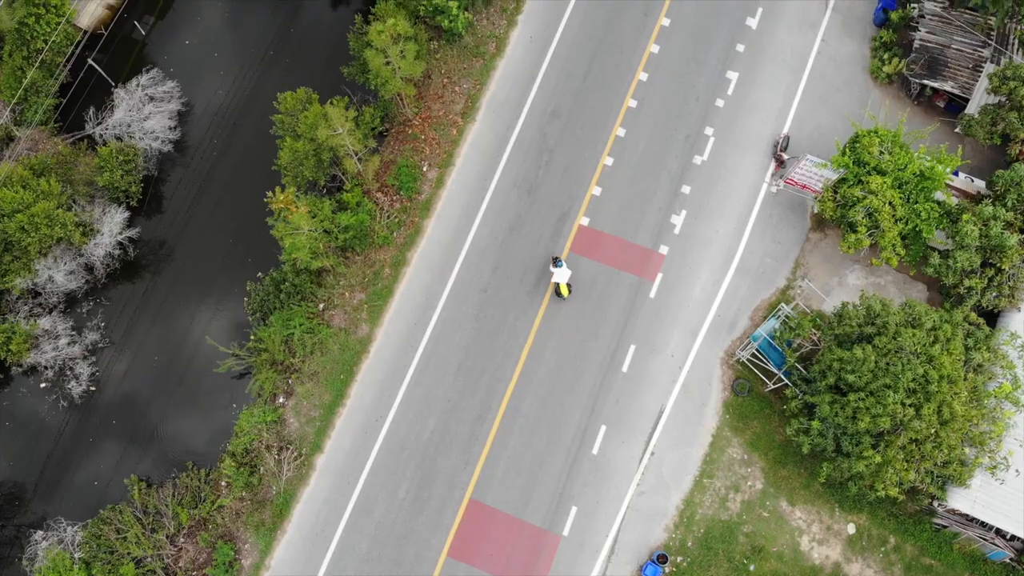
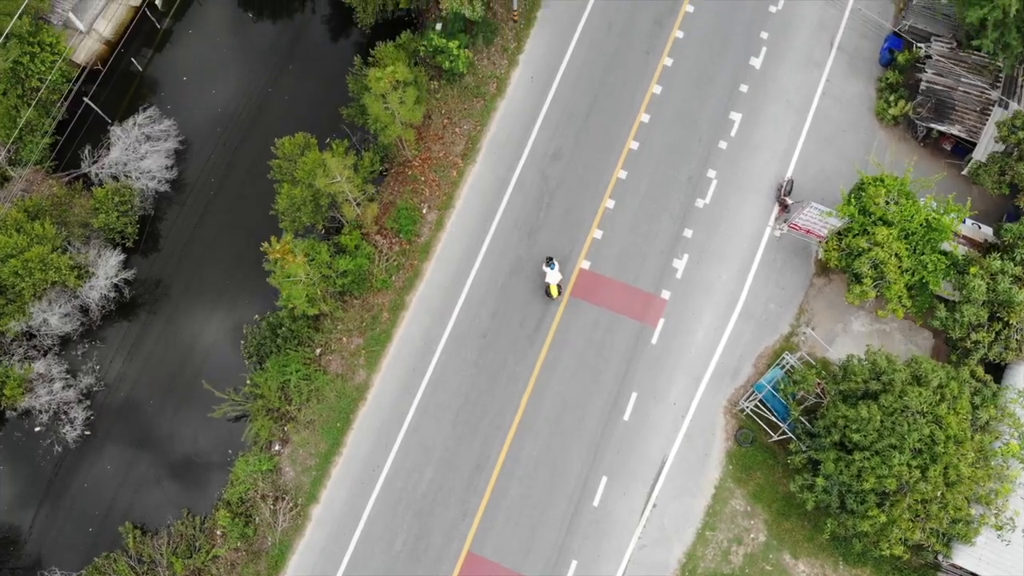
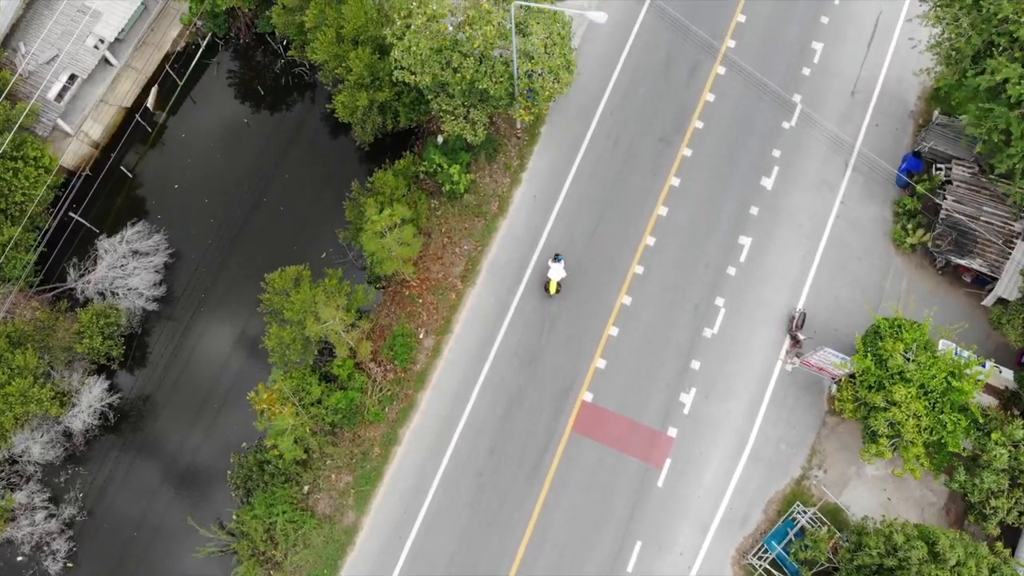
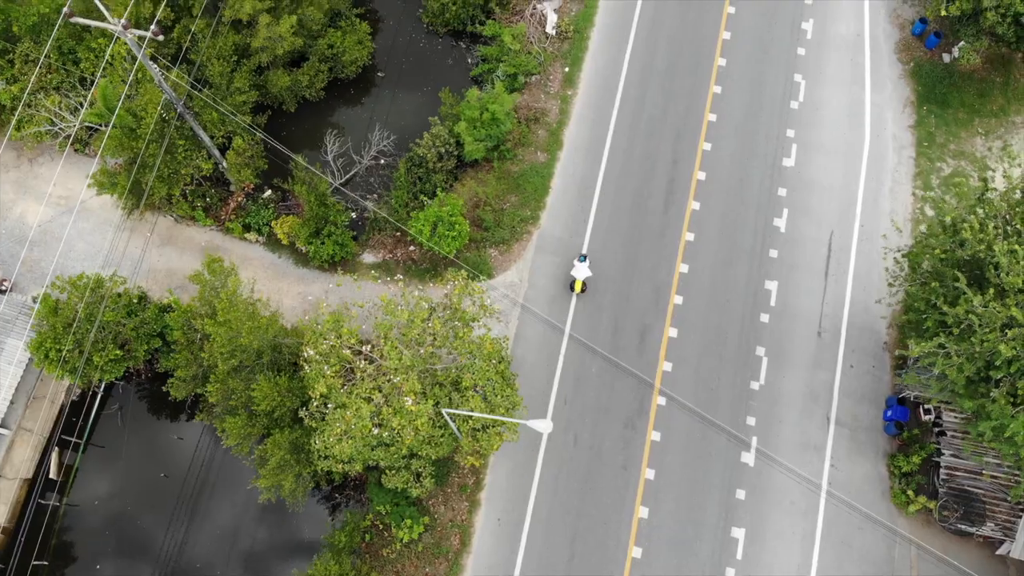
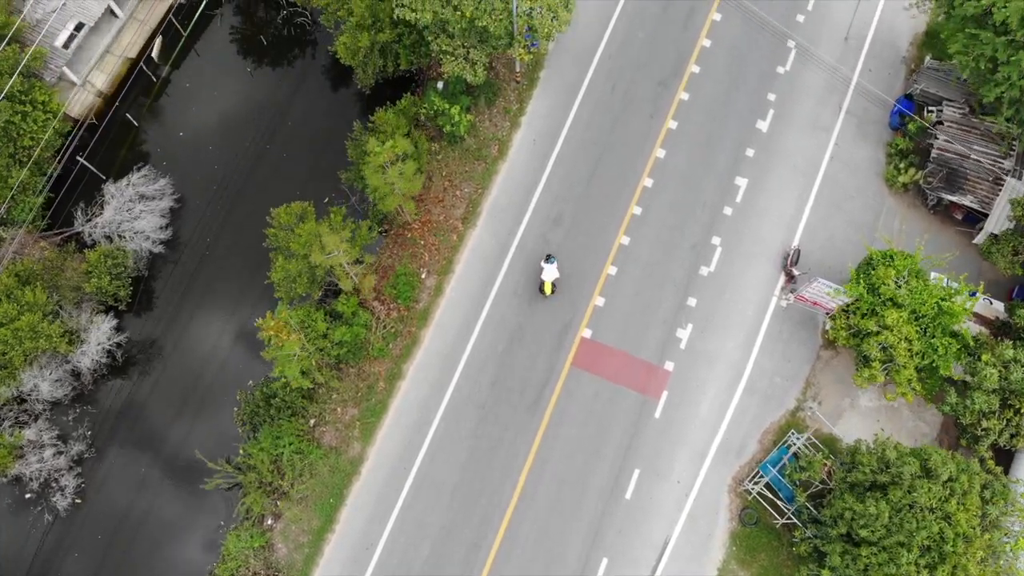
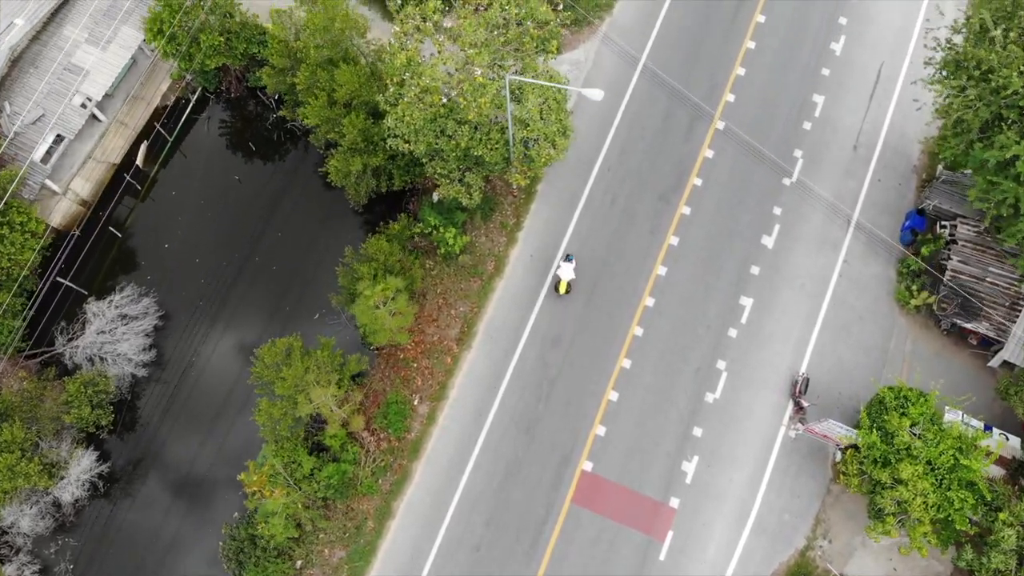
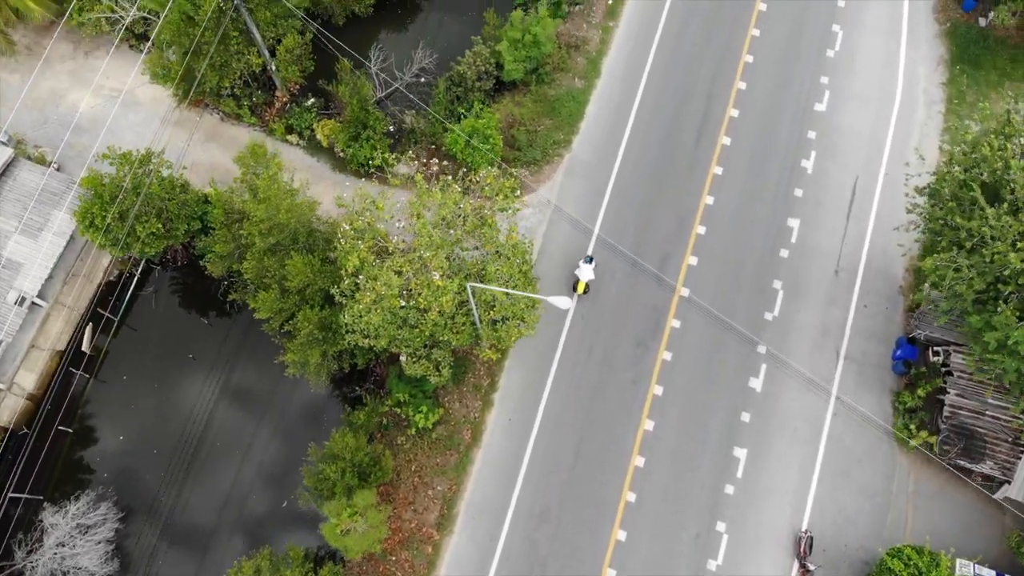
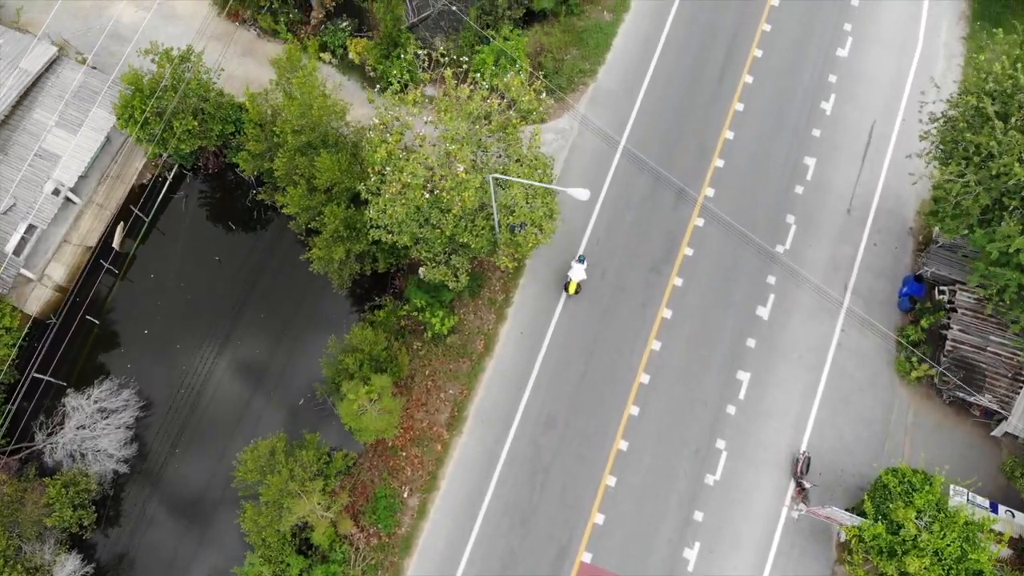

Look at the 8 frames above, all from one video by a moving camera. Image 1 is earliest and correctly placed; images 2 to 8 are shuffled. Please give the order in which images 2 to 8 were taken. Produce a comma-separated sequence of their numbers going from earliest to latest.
2, 5, 3, 6, 8, 7, 4
